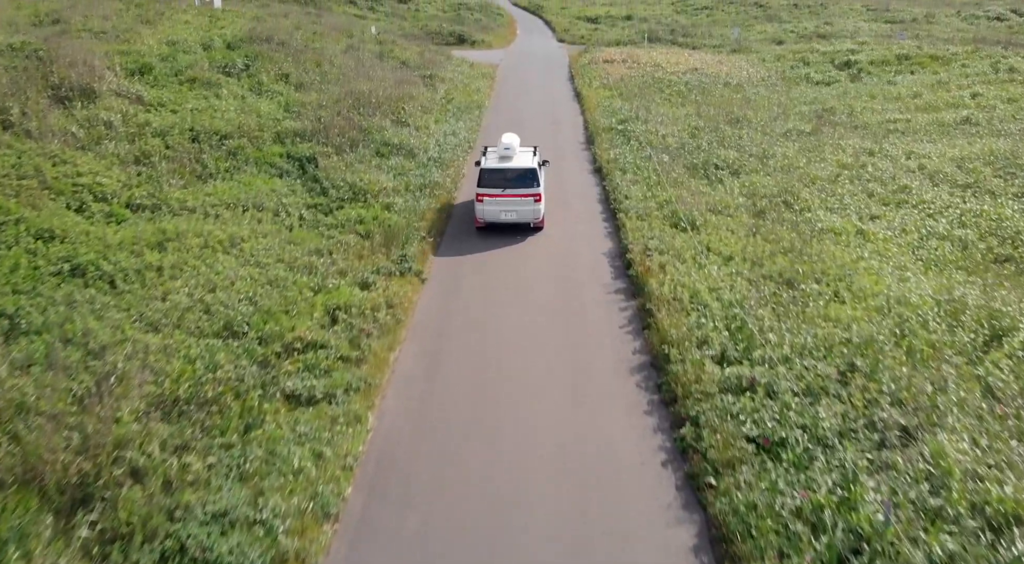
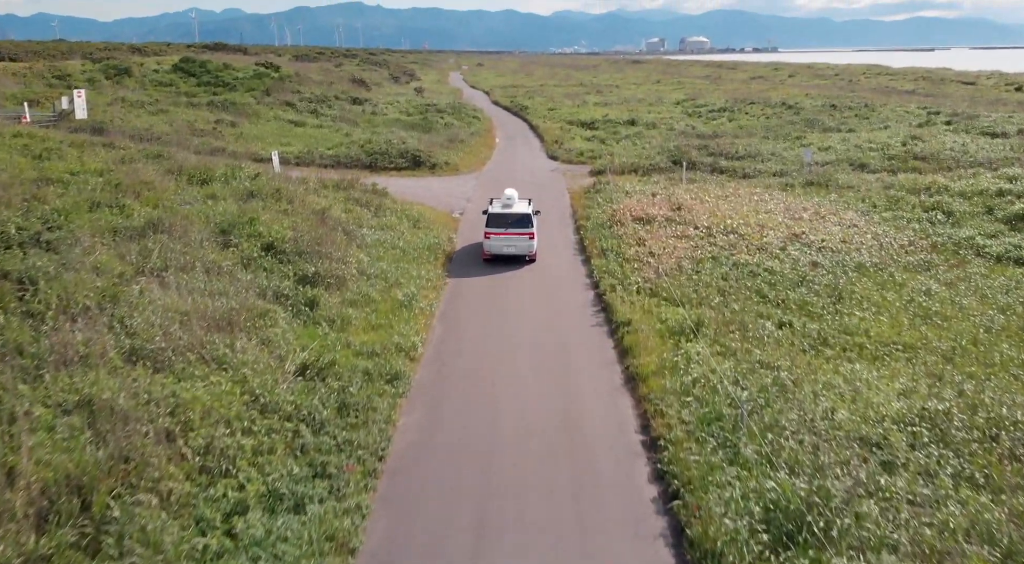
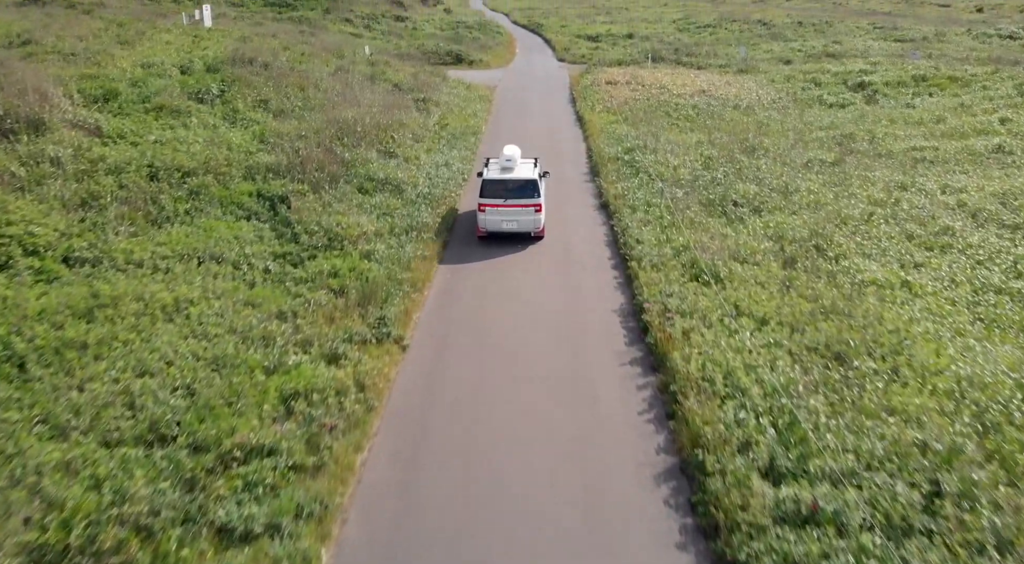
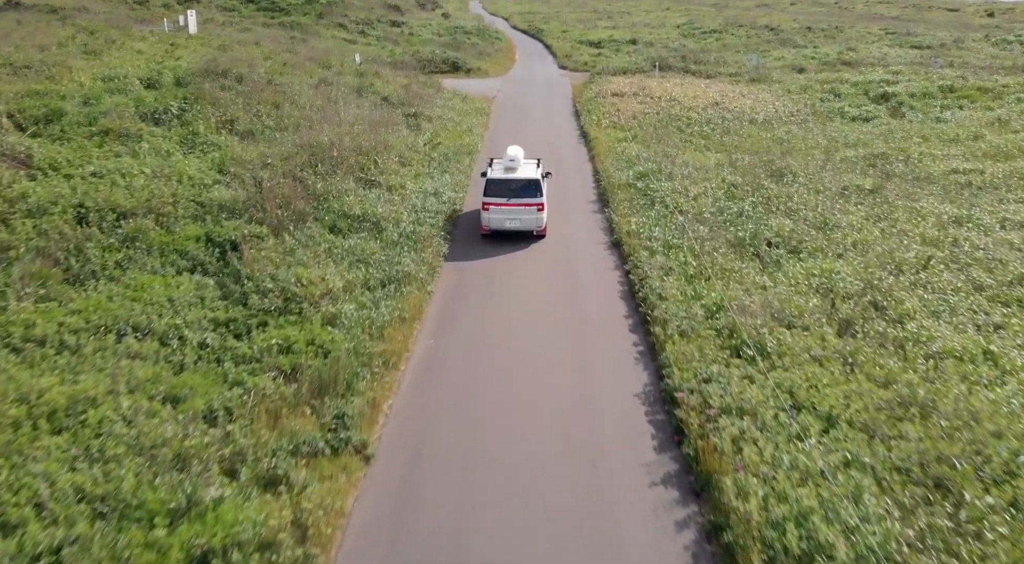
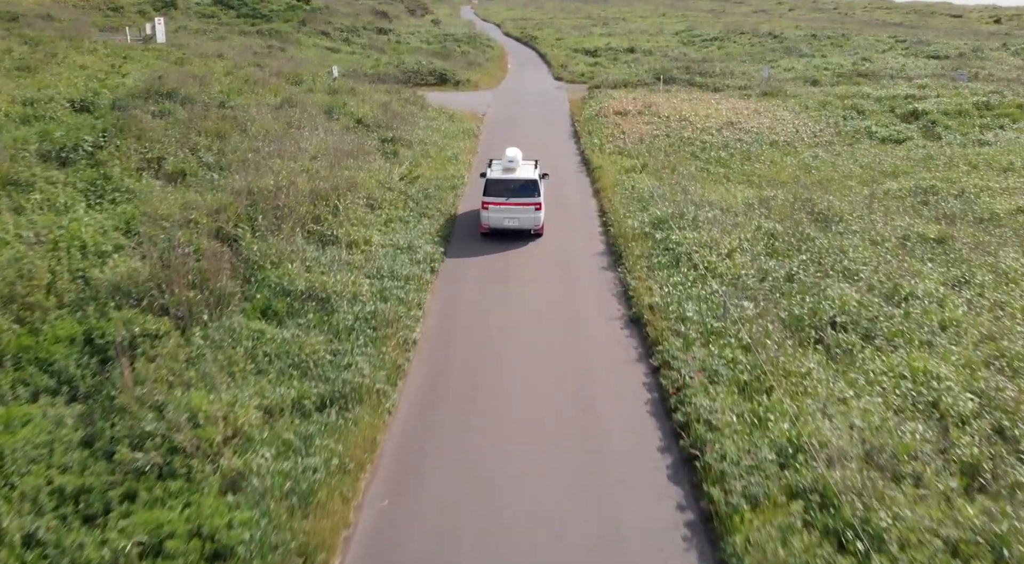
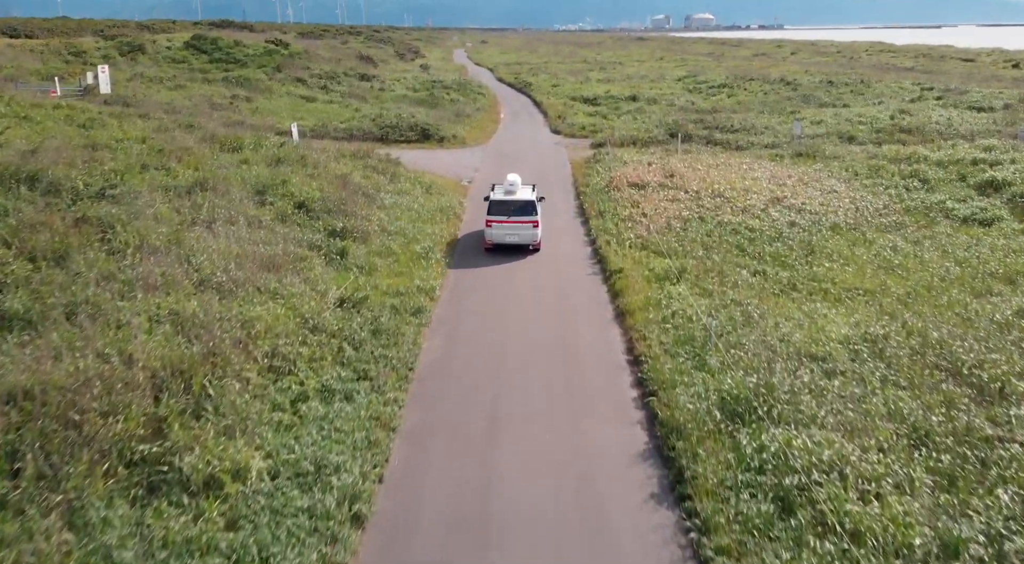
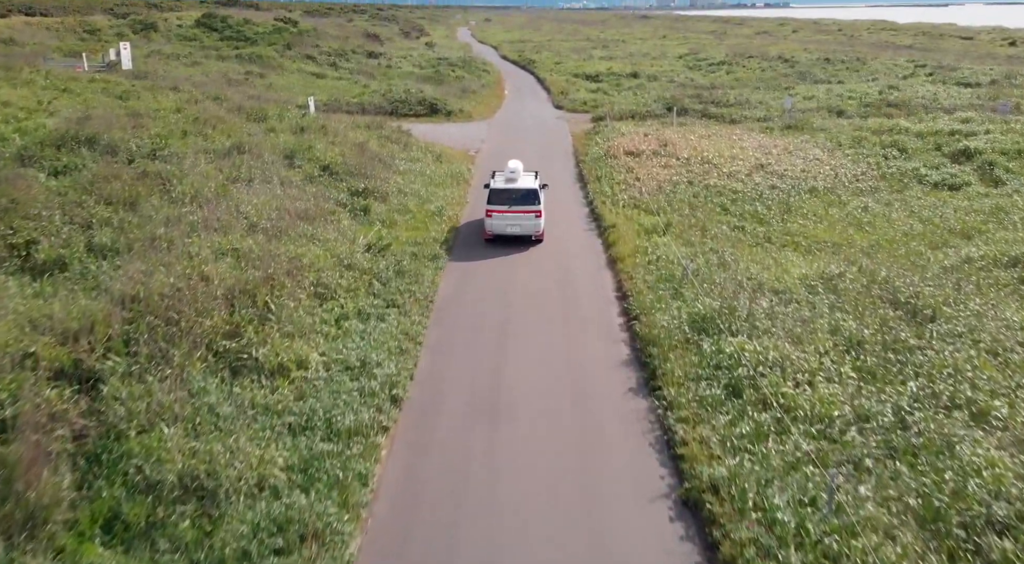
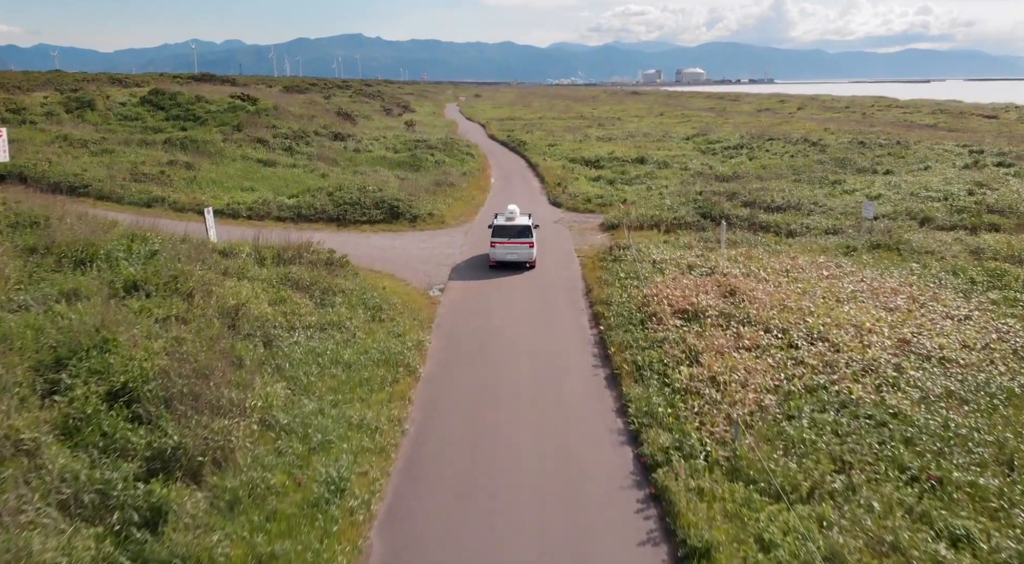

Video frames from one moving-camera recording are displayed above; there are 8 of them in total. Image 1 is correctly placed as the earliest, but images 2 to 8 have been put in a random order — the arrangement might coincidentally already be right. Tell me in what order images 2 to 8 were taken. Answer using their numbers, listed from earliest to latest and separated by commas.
3, 4, 5, 7, 6, 2, 8
